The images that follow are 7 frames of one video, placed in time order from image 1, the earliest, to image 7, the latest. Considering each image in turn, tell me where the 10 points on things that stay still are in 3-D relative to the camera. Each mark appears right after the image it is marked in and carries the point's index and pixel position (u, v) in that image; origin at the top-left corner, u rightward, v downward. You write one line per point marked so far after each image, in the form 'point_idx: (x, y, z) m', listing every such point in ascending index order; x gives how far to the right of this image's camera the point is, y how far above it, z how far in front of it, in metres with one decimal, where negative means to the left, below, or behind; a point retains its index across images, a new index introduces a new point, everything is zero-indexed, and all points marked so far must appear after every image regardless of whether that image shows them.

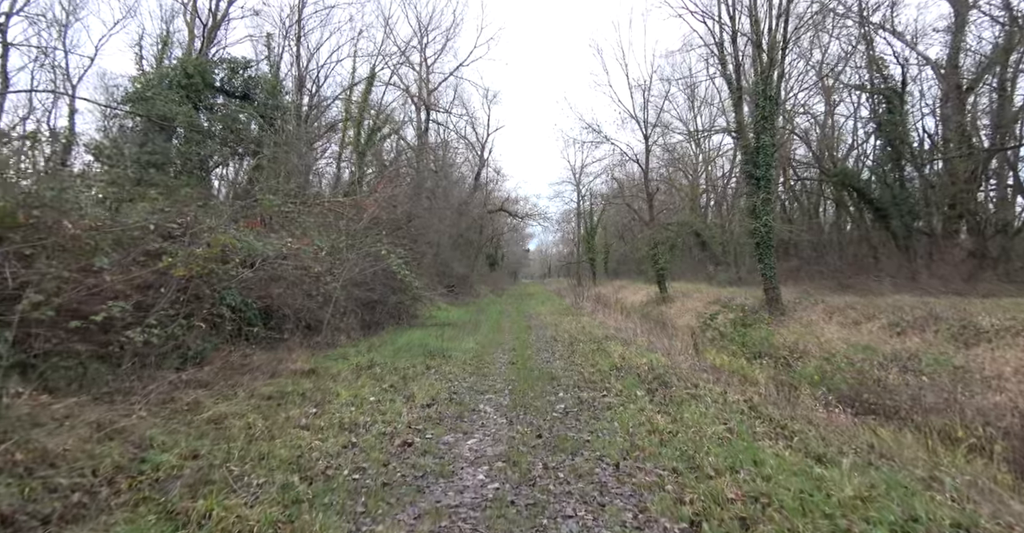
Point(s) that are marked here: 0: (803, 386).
0: (+5.5, -2.3, +9.6) m
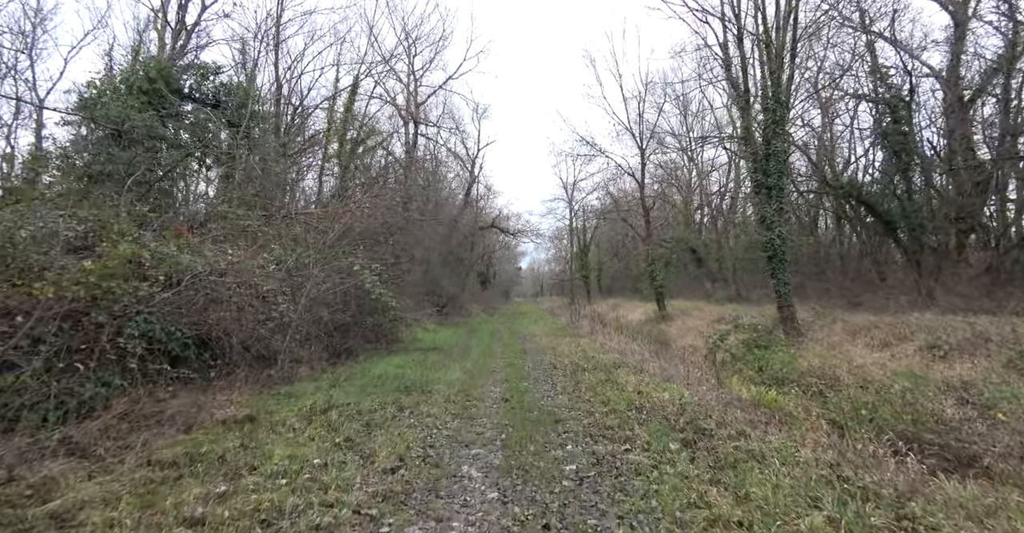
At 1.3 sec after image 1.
0: (+5.4, -2.5, +8.0) m
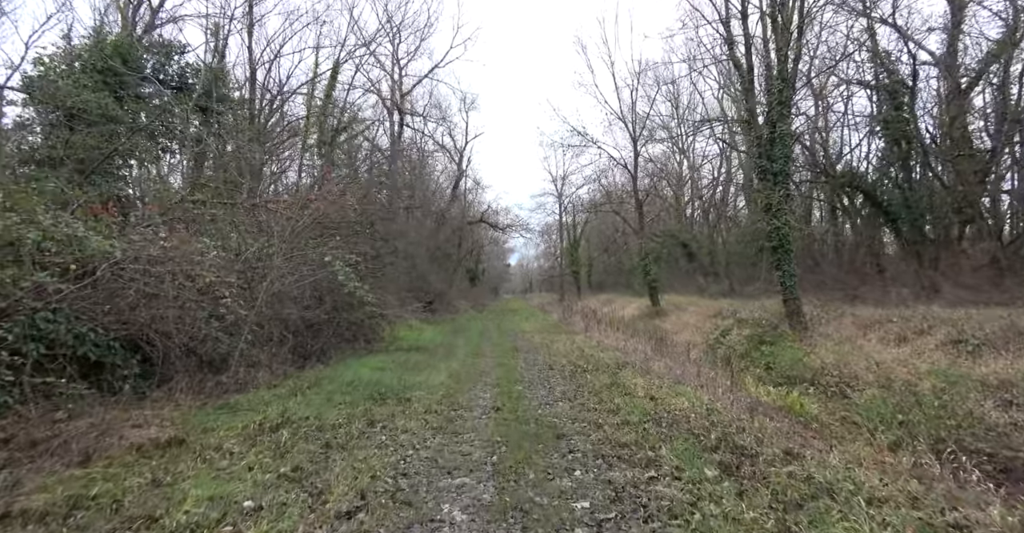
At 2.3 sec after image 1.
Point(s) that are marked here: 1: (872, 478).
0: (+5.3, -2.3, +7.0) m
1: (+2.8, -1.6, +3.8) m
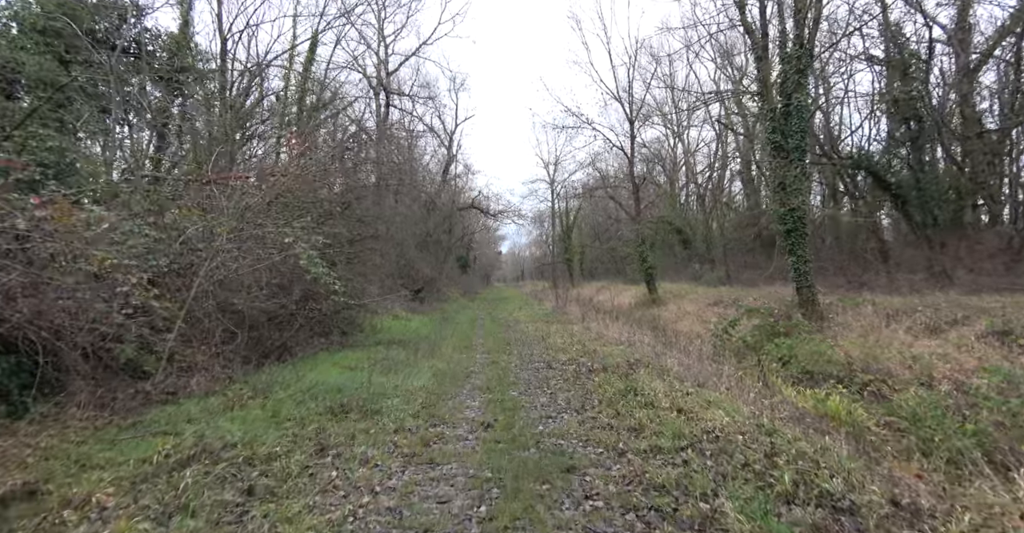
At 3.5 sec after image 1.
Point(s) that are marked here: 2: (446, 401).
0: (+5.2, -2.0, +5.7) m
1: (+2.8, -1.5, +2.5) m
2: (-0.9, -1.8, +6.6) m
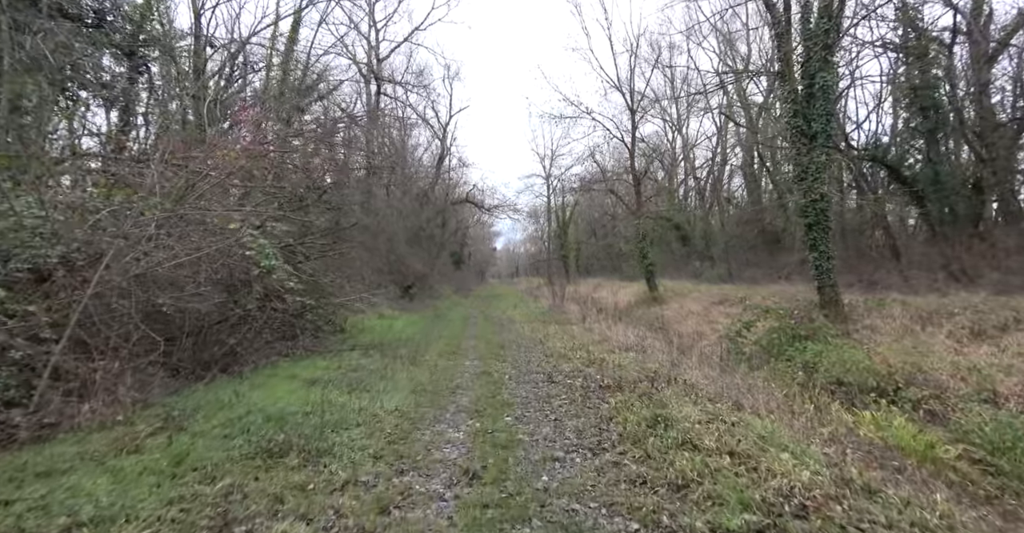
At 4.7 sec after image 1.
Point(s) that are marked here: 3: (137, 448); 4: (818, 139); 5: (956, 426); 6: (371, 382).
0: (+5.2, -2.0, +4.3) m
1: (+2.7, -1.5, +1.1) m
2: (-0.9, -1.7, +5.2) m
3: (-3.0, -1.5, +4.0) m
4: (+8.6, +3.5, +14.0) m
5: (+6.2, -2.2, +6.9) m
6: (-2.0, -1.7, +7.2) m
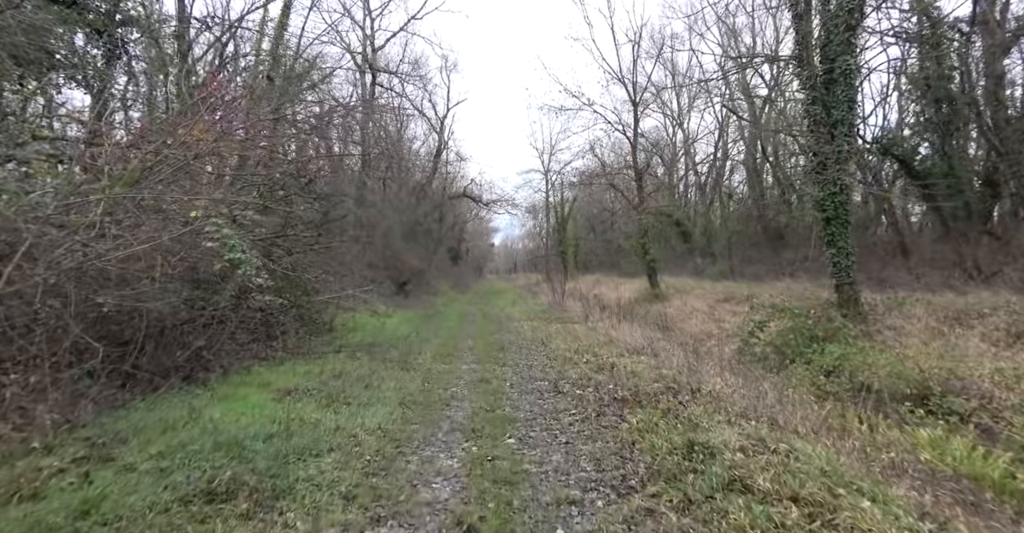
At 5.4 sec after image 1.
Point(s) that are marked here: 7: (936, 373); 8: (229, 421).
0: (+5.2, -2.0, +3.5) m
1: (+2.8, -1.5, +0.2) m
2: (-0.9, -1.6, +4.3) m
3: (-3.0, -1.4, +3.1) m
4: (+8.6, +3.6, +13.1) m
5: (+6.3, -2.2, +6.1) m
6: (-2.0, -1.6, +6.3) m
7: (+7.6, -1.9, +8.9) m
8: (-2.7, -1.5, +4.7) m
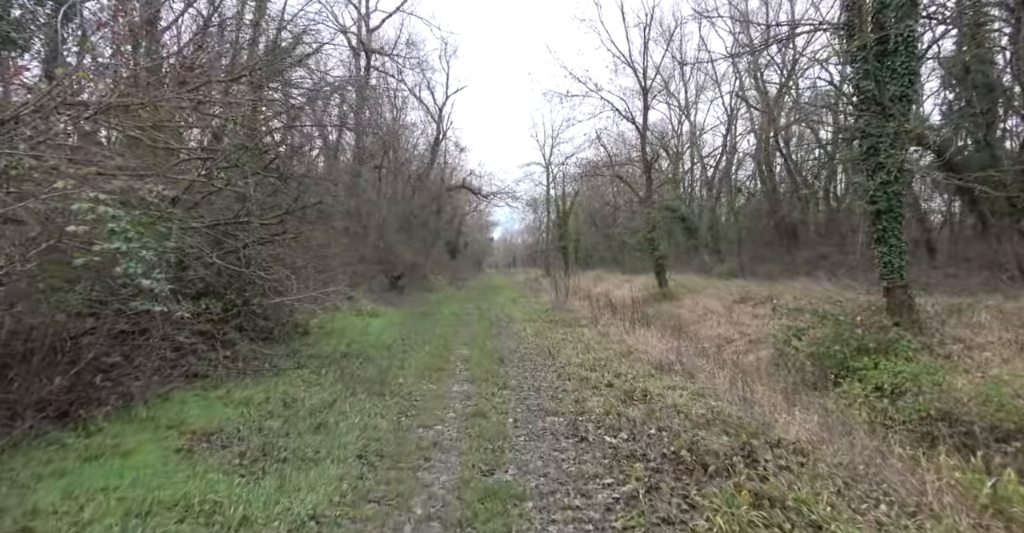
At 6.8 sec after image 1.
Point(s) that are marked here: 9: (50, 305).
0: (+5.3, -2.1, +1.7) m
1: (+2.8, -1.5, -1.6) m
2: (-0.8, -1.6, +2.5) m
3: (-3.0, -1.4, +1.3) m
4: (+8.7, +3.6, +11.3) m
5: (+6.3, -2.2, +4.3) m
6: (-2.0, -1.6, +4.5) m
7: (+7.6, -1.9, +7.1) m
8: (-2.6, -1.4, +2.9) m
9: (-4.4, -0.3, +4.8) m
